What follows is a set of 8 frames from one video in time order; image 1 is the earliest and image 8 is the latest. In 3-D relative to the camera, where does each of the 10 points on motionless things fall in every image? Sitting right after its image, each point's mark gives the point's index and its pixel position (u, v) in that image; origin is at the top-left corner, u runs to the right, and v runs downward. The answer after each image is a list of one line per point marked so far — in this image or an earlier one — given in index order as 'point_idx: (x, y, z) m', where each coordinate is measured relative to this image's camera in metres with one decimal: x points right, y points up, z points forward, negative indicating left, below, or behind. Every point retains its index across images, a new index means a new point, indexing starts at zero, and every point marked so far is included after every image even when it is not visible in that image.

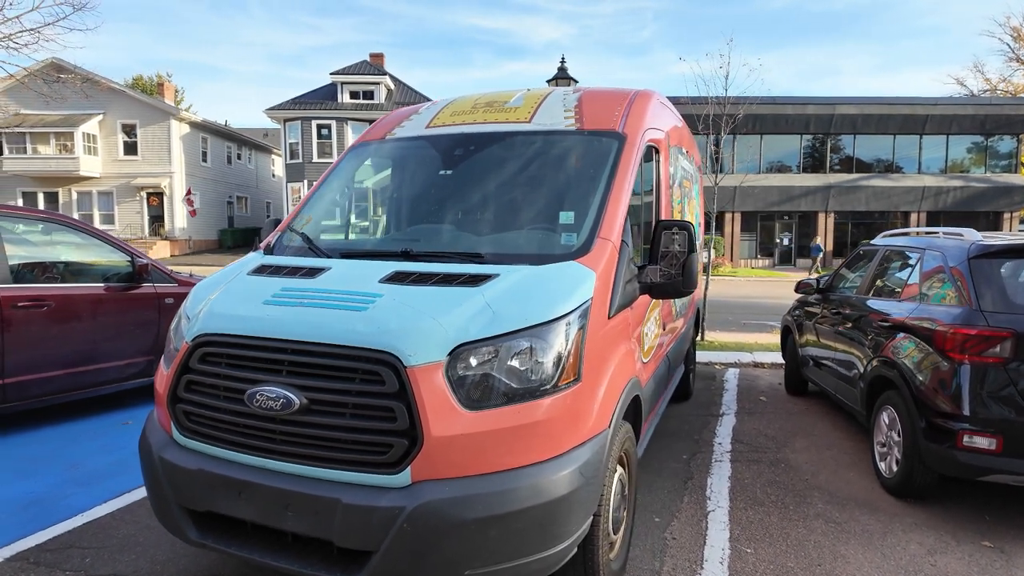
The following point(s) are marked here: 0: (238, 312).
0: (-1.1, -0.1, +2.5) m
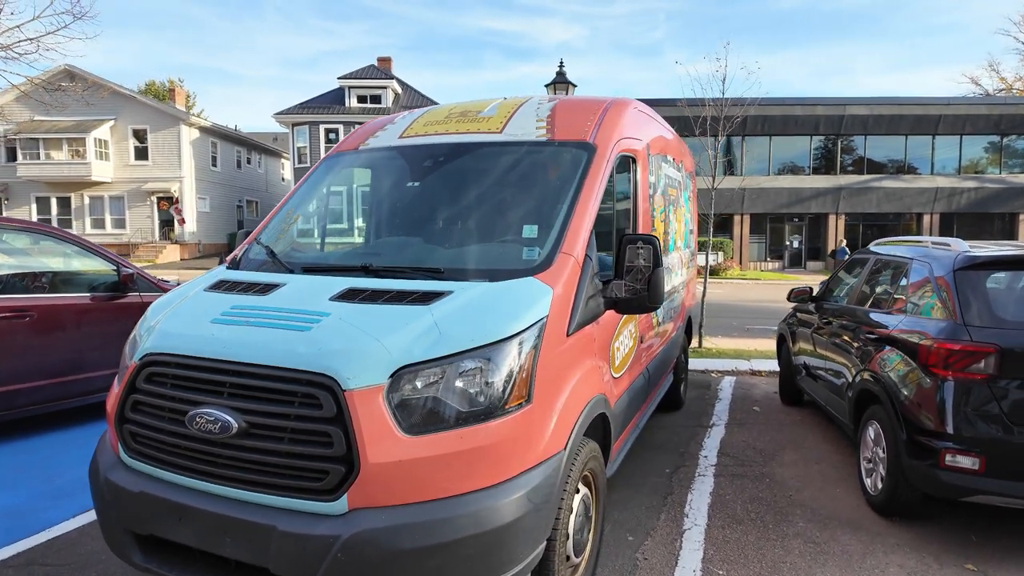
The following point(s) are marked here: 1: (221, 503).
0: (-1.3, -0.2, +2.5) m
1: (-1.1, -0.8, +2.2) m
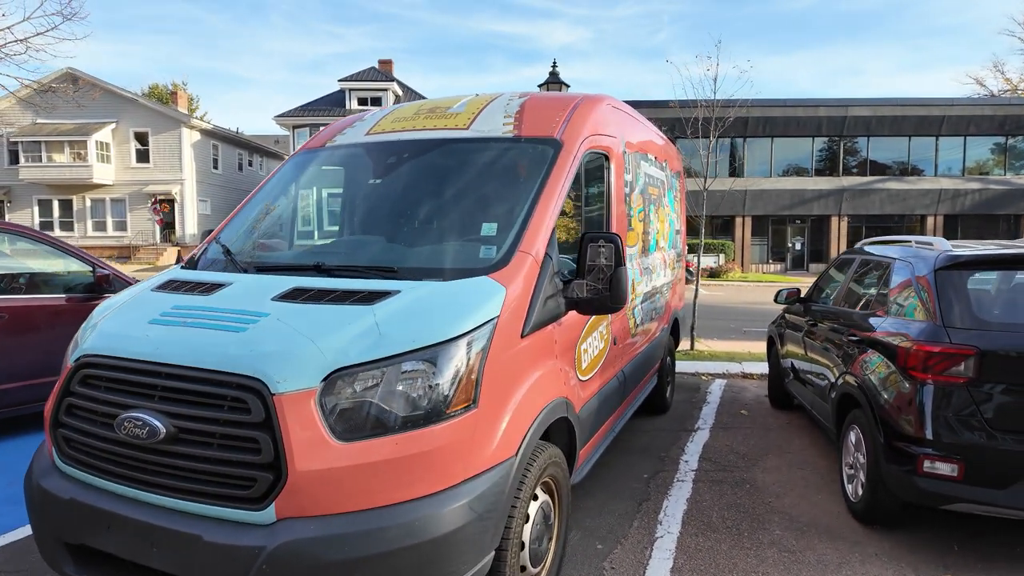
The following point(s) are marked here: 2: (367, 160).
0: (-1.5, -0.2, +2.4) m
1: (-1.3, -0.8, +2.1) m
2: (-0.9, +0.8, +3.6) m
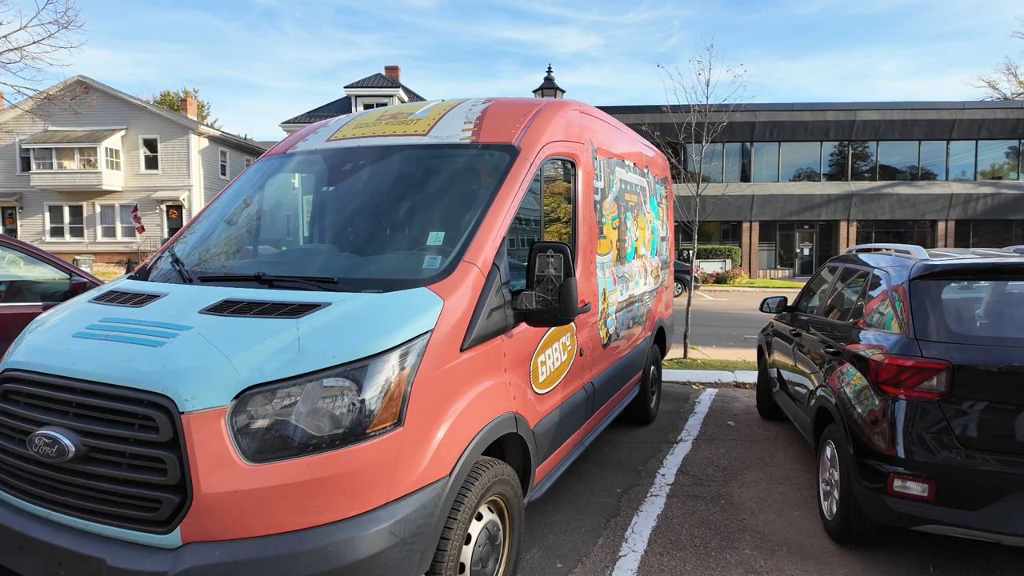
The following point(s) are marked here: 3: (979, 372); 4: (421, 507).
0: (-1.8, -0.2, +2.3) m
1: (-1.5, -0.8, +2.0) m
2: (-1.1, +0.7, +3.5) m
3: (+2.3, -0.4, +3.0) m
4: (-0.3, -0.8, +2.2) m
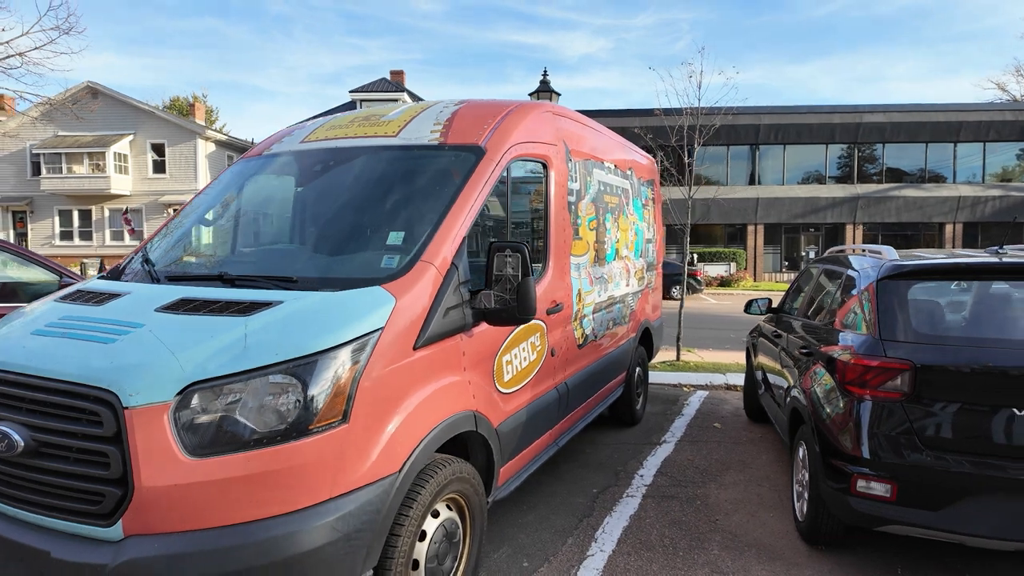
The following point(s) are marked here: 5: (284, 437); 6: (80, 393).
0: (-2.0, -0.2, +2.4) m
1: (-1.7, -0.8, +2.1) m
2: (-1.3, +0.7, +3.6) m
3: (+2.1, -0.4, +3.0) m
4: (-0.5, -0.8, +2.2) m
5: (-0.8, -0.5, +2.1) m
6: (-1.4, -0.3, +2.0) m
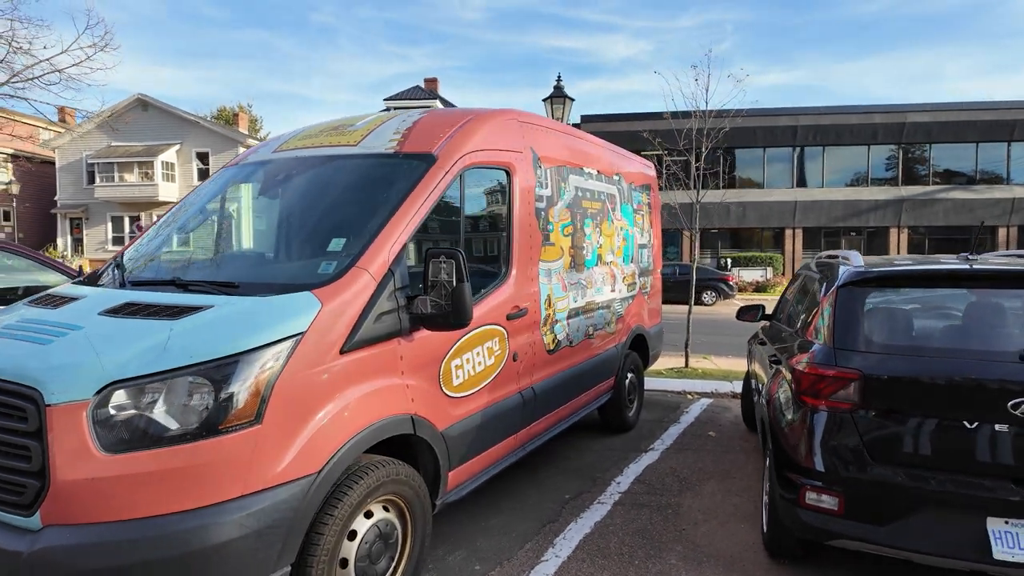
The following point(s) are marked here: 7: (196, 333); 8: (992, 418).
0: (-2.3, -0.2, +2.5) m
1: (-2.1, -0.8, +2.2) m
2: (-1.5, +0.7, +3.7) m
3: (+1.8, -0.5, +2.9) m
4: (-0.9, -0.8, +2.3) m
5: (-1.1, -0.5, +2.2) m
6: (-1.8, -0.4, +2.2) m
7: (-1.2, -0.2, +2.3) m
8: (+2.2, -0.6, +2.8) m
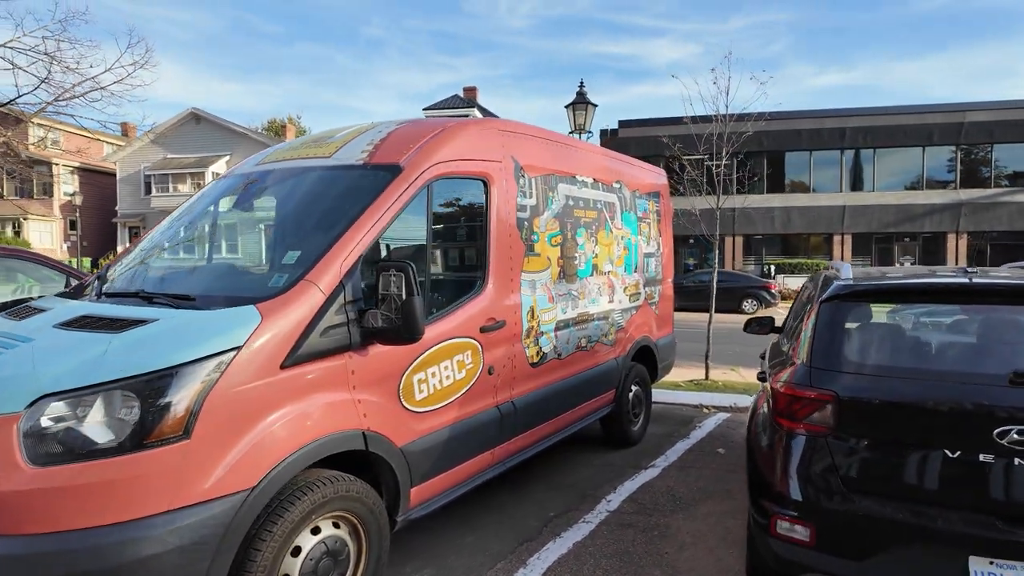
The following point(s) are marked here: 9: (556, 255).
0: (-2.5, -0.3, +2.6) m
1: (-2.3, -0.9, +2.3) m
2: (-1.7, +0.6, +3.8) m
3: (+1.6, -0.5, +2.7) m
4: (-1.1, -0.9, +2.3) m
5: (-1.4, -0.6, +2.2) m
6: (-2.1, -0.4, +2.2) m
7: (-1.5, -0.2, +2.3) m
8: (+2.0, -0.7, +2.5) m
9: (+0.3, +0.2, +4.4) m
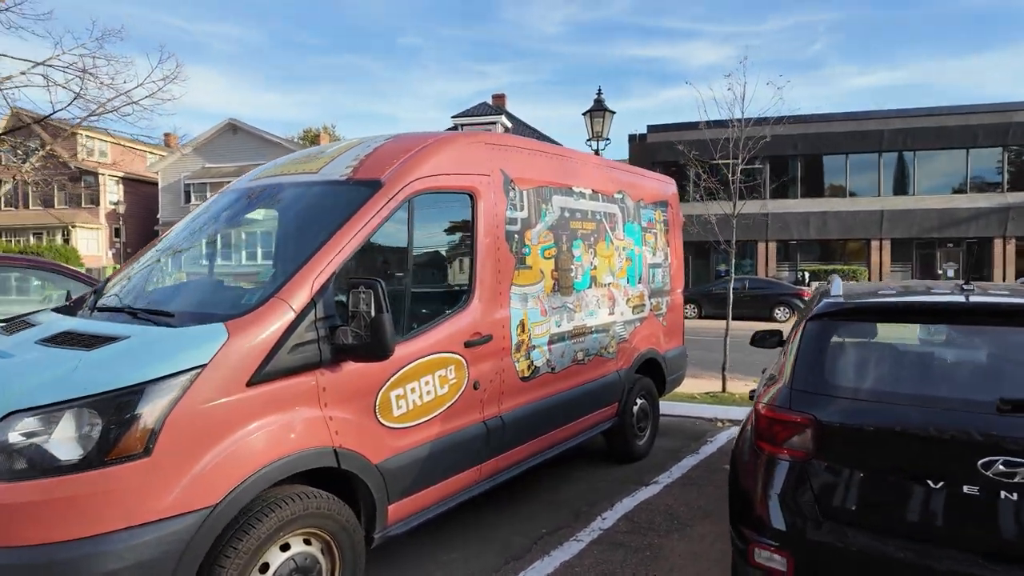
0: (-2.7, -0.4, +2.8) m
1: (-2.5, -1.0, +2.4) m
2: (-1.8, +0.5, +3.8) m
3: (+1.5, -0.6, +2.6) m
4: (-1.3, -0.9, +2.3) m
5: (-1.6, -0.7, +2.2) m
6: (-2.2, -0.5, +2.3) m
7: (-1.6, -0.3, +2.4) m
8: (+1.8, -0.8, +2.4) m
9: (+0.3, +0.2, +4.4) m
